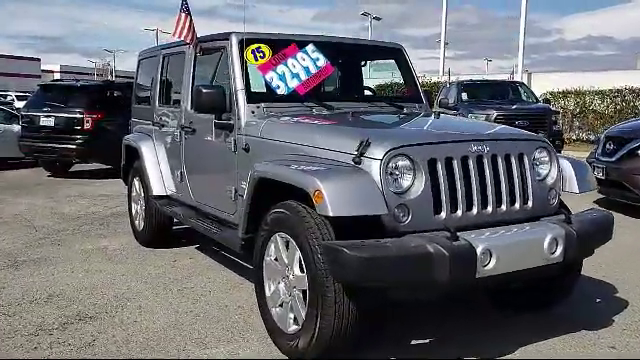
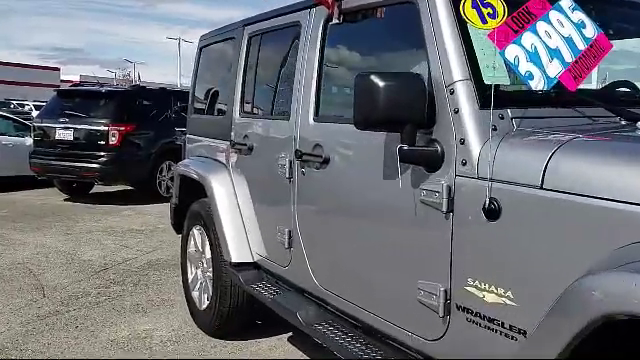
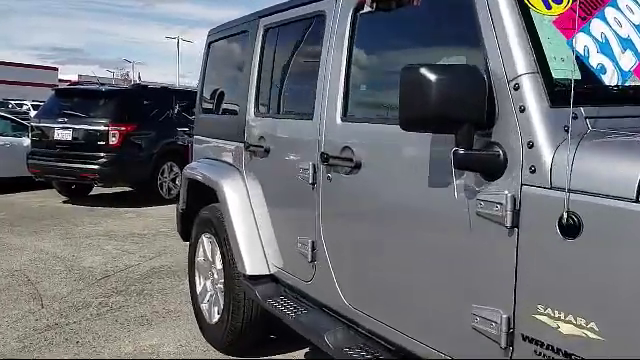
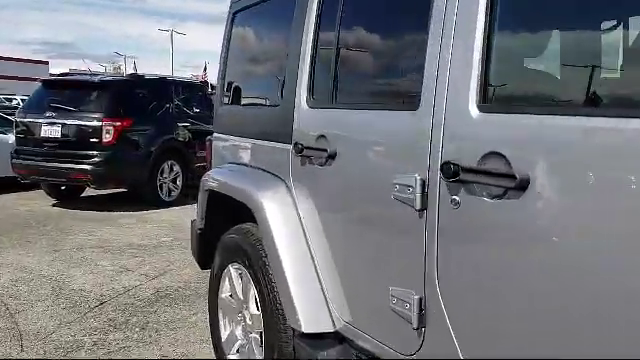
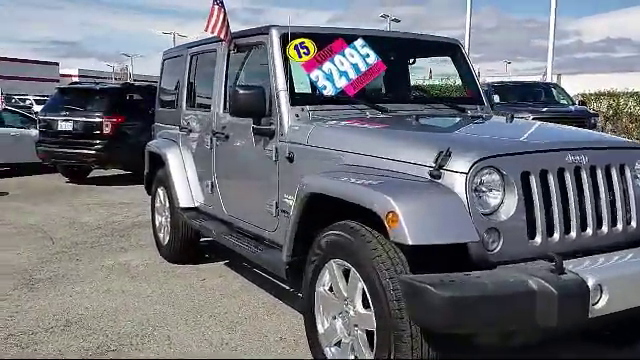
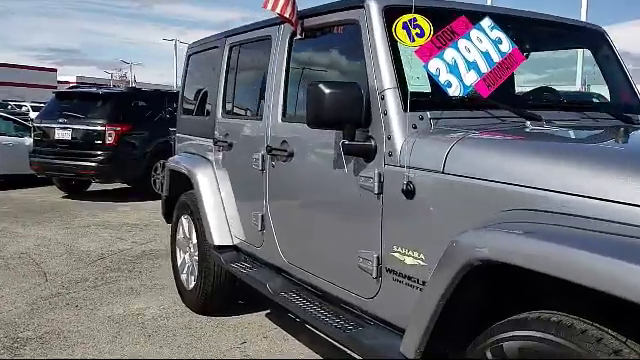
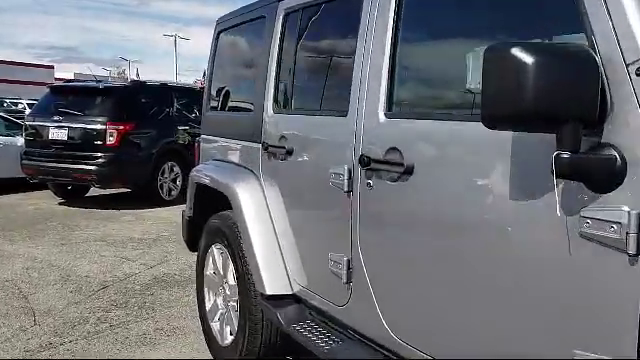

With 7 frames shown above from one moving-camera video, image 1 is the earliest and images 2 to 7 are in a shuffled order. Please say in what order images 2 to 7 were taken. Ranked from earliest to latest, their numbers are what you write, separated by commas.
5, 6, 2, 3, 7, 4
